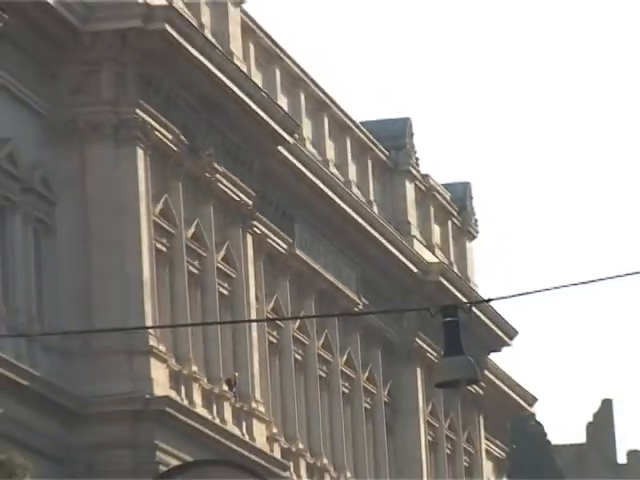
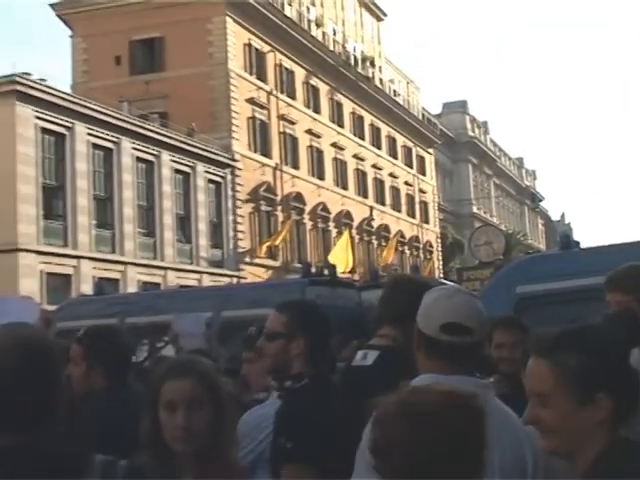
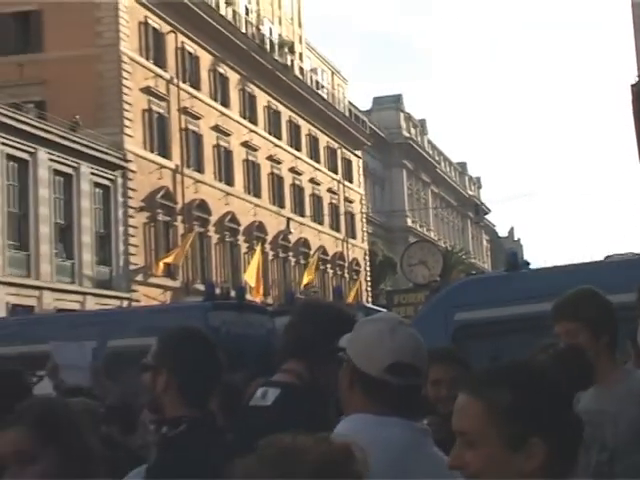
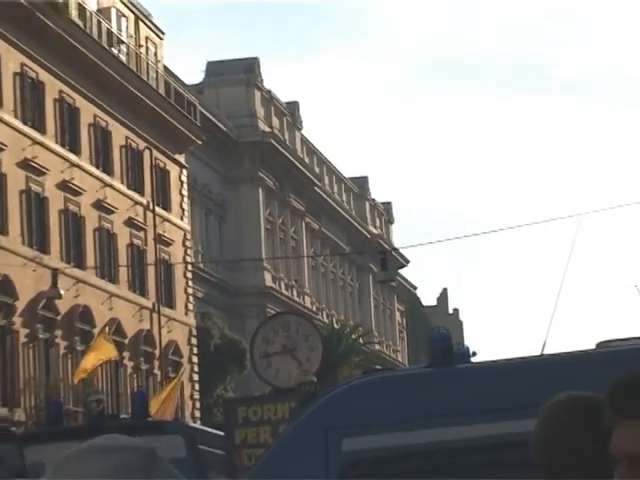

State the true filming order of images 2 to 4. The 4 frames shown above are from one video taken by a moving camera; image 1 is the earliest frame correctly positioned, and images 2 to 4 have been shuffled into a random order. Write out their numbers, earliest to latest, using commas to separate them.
4, 3, 2
